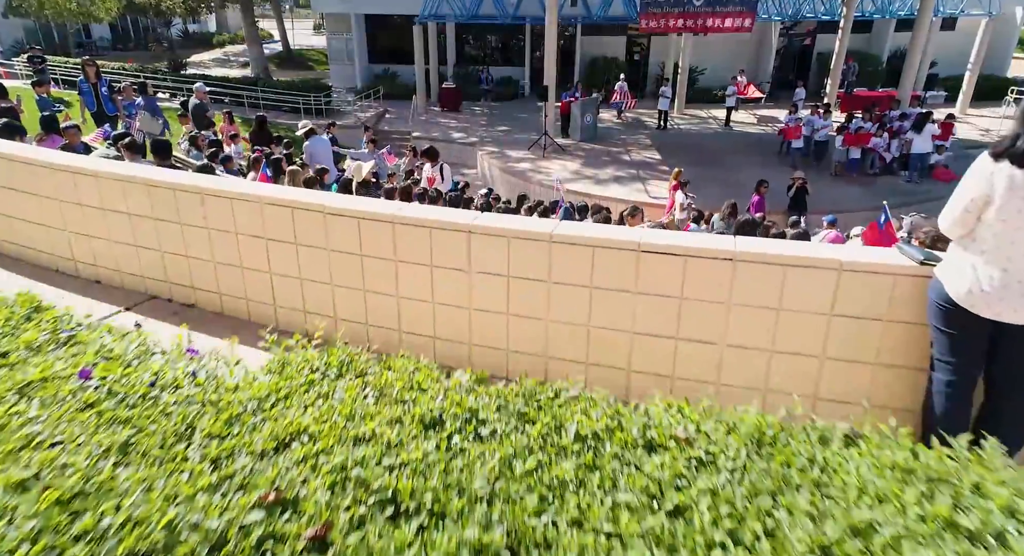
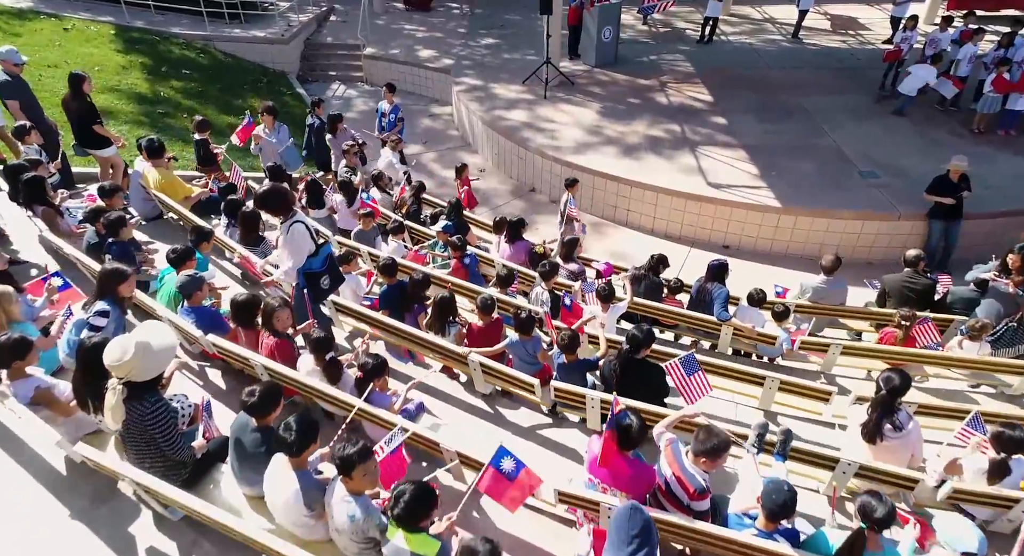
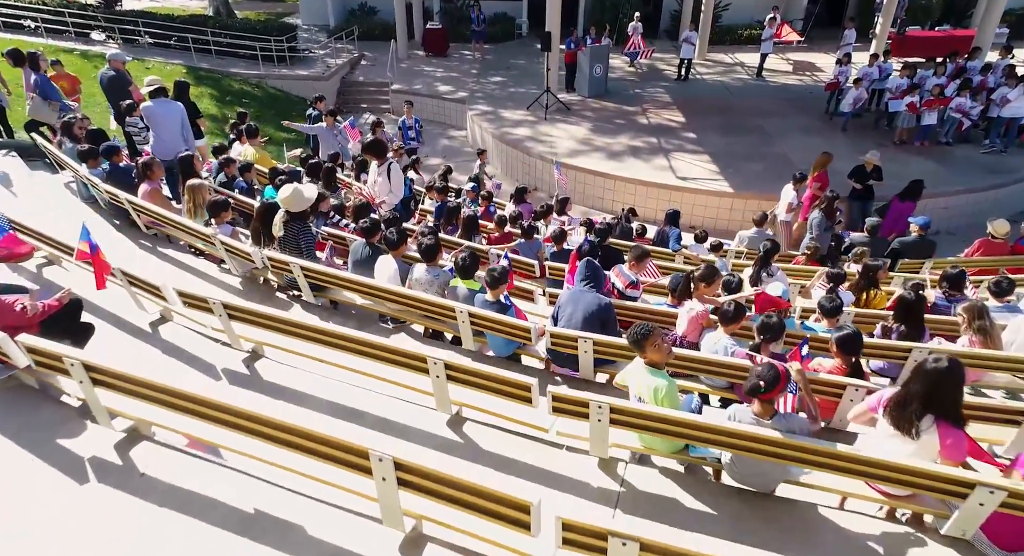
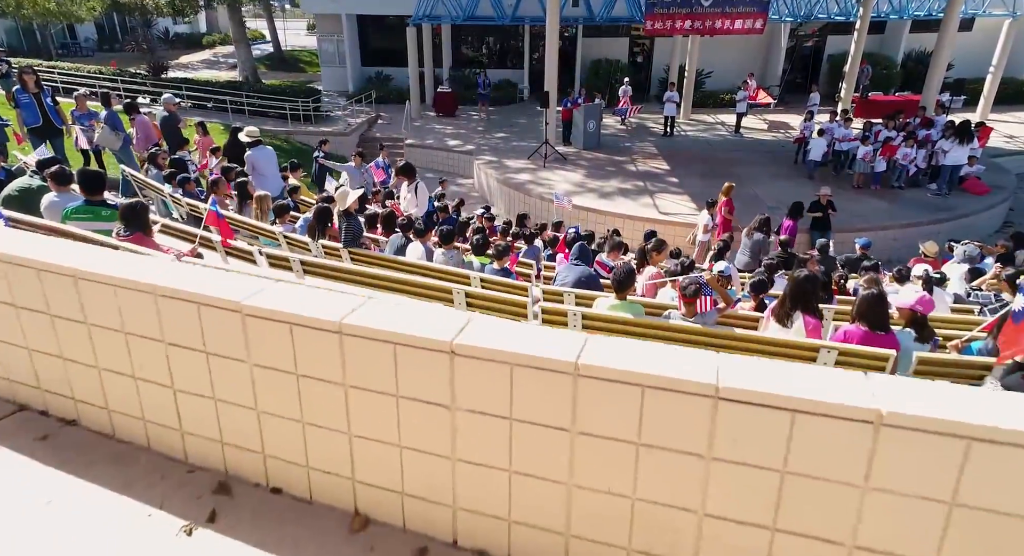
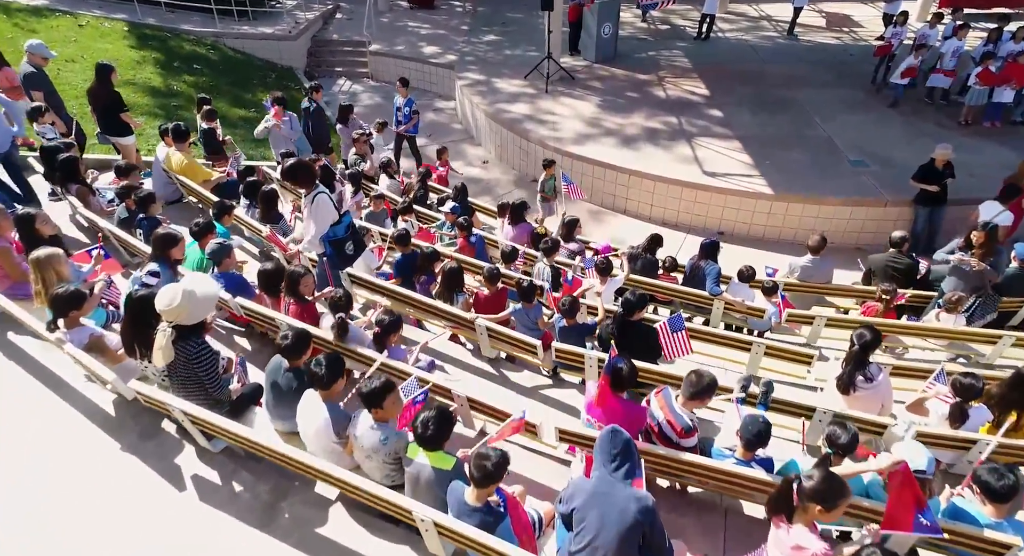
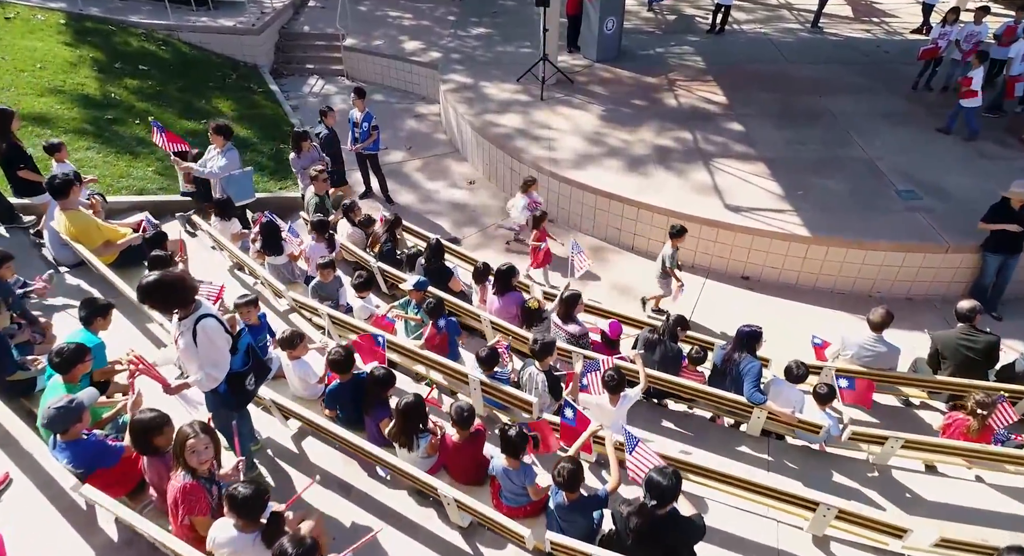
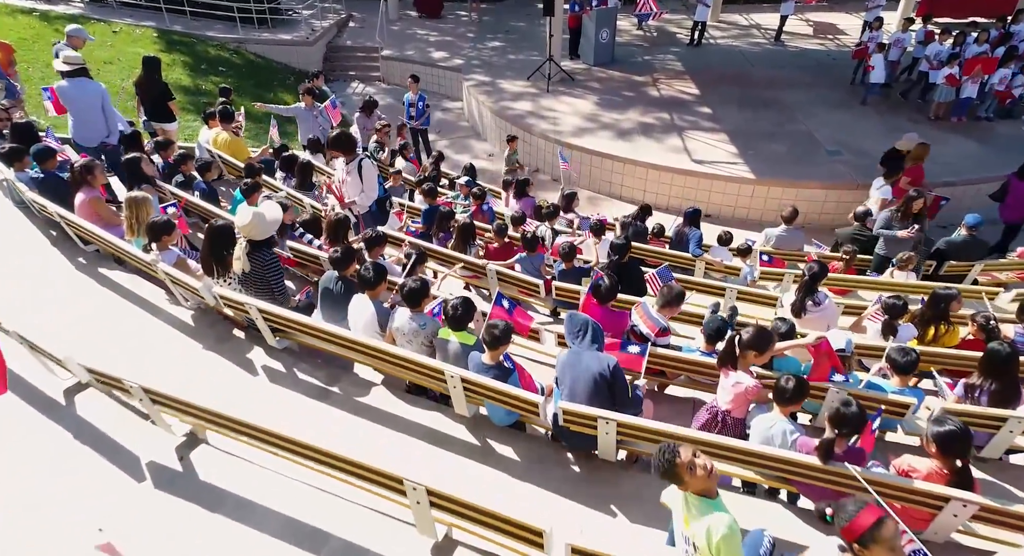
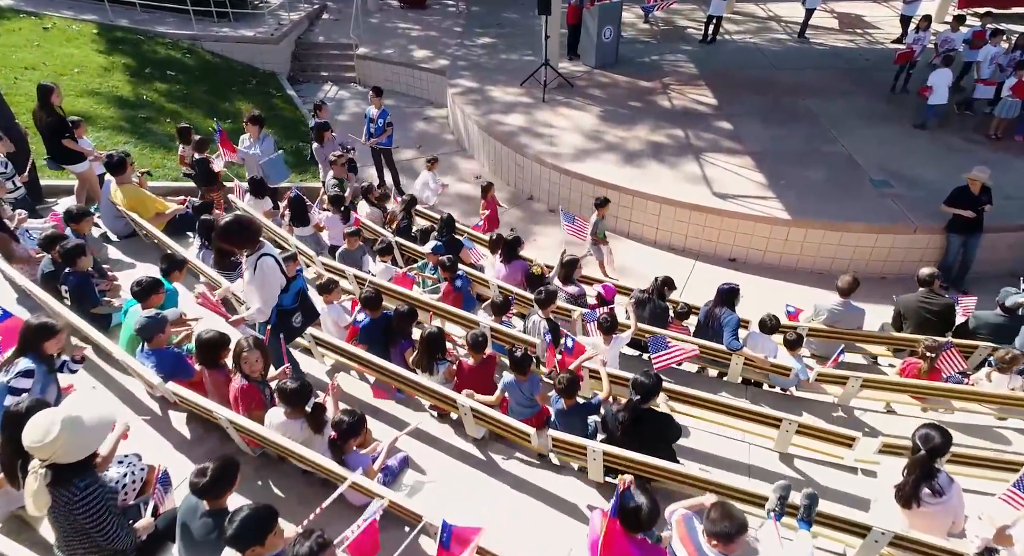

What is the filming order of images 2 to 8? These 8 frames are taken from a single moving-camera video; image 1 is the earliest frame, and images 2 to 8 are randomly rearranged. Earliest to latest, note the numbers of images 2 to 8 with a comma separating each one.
4, 3, 7, 5, 2, 8, 6
